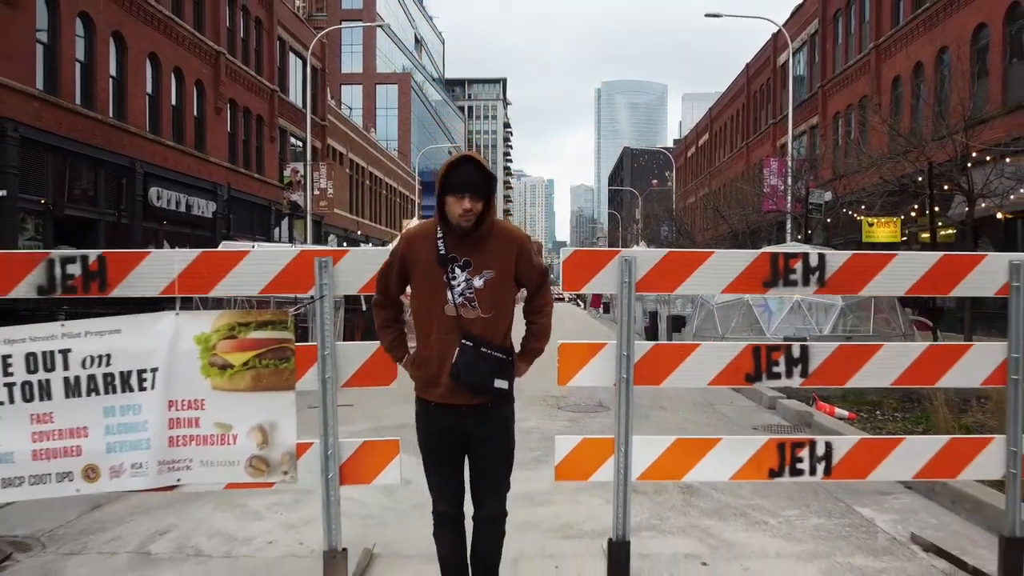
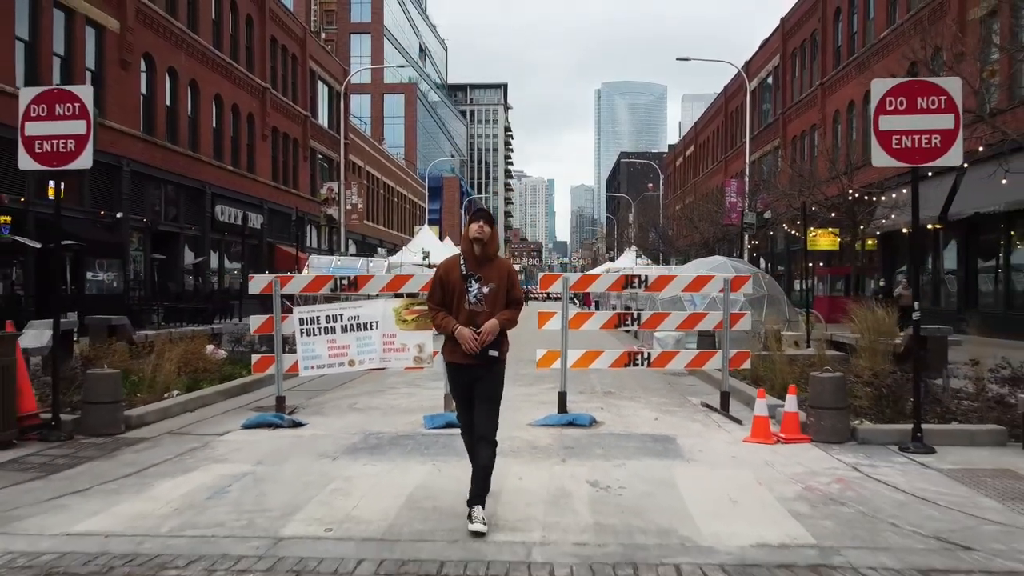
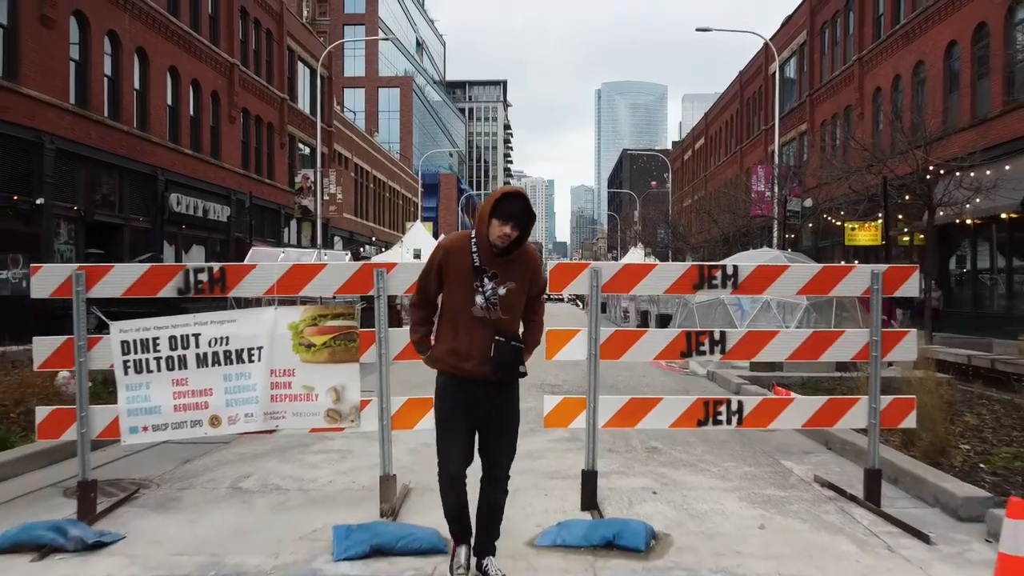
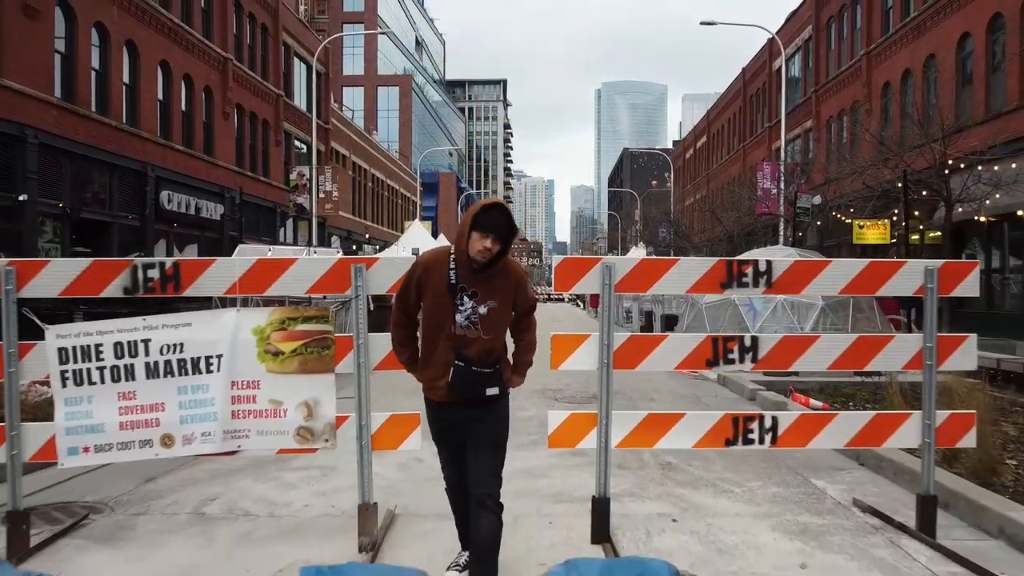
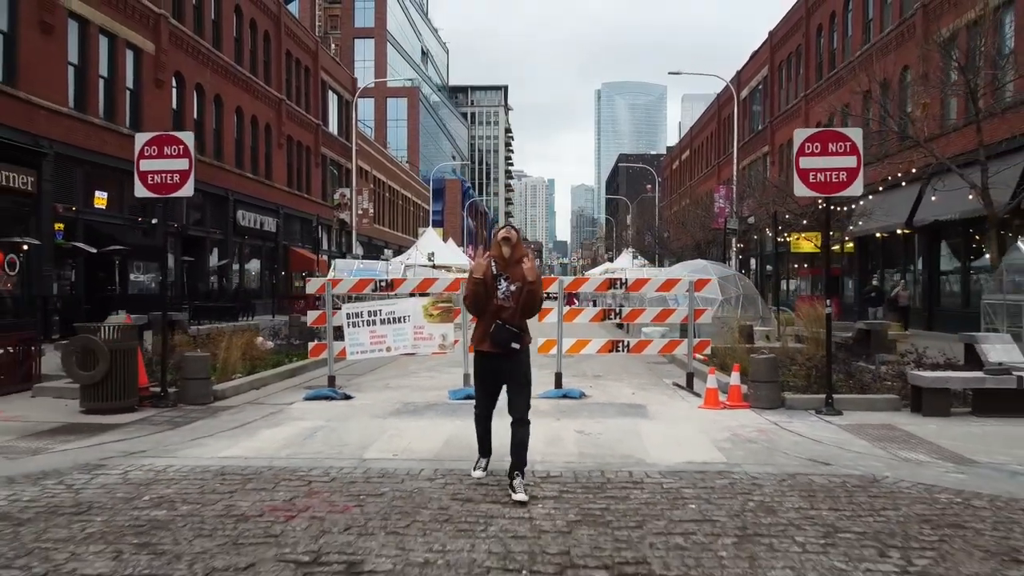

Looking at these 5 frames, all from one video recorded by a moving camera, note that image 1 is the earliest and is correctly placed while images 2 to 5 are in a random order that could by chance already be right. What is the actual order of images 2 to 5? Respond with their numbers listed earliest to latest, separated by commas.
4, 3, 2, 5
